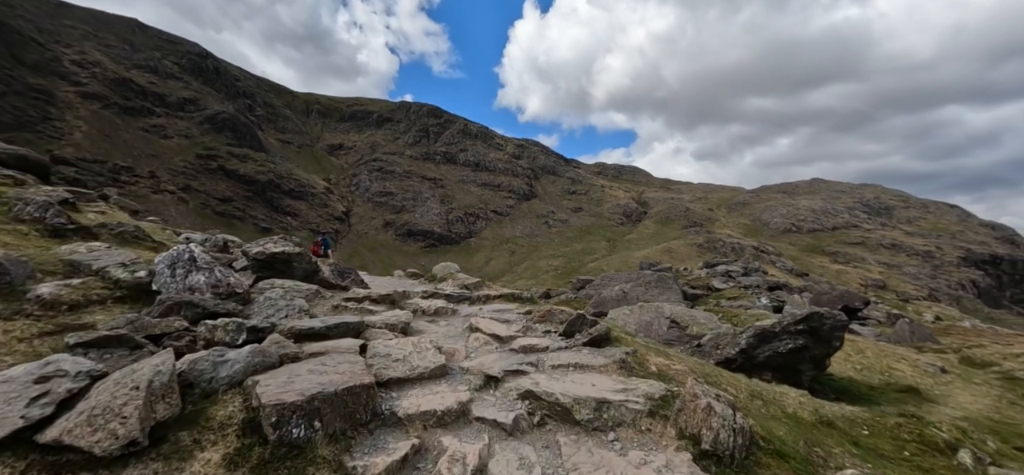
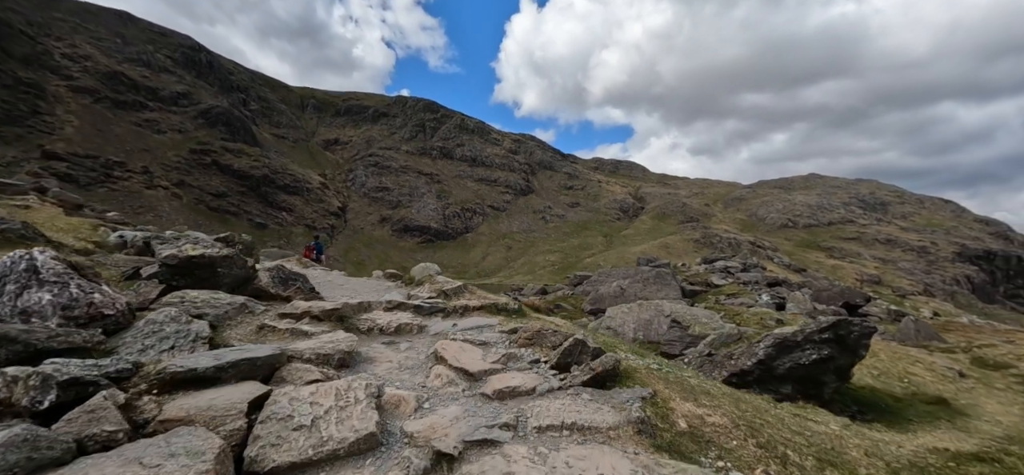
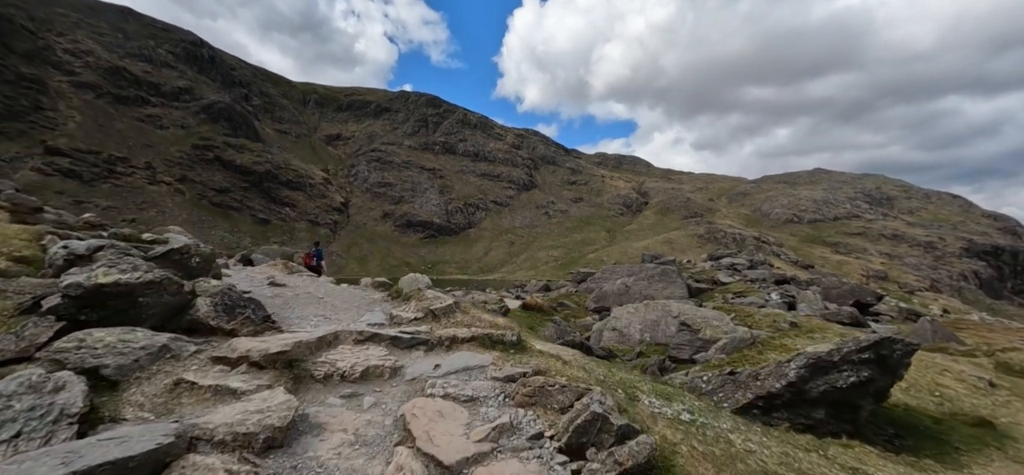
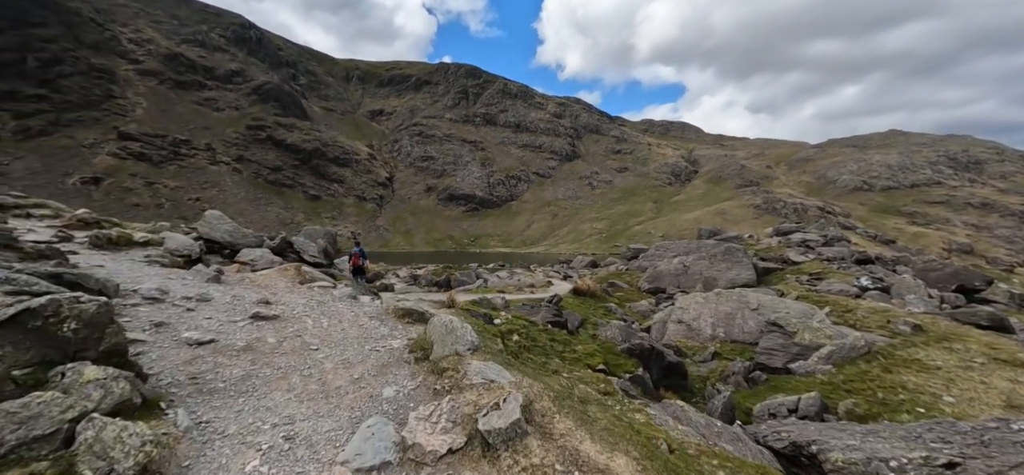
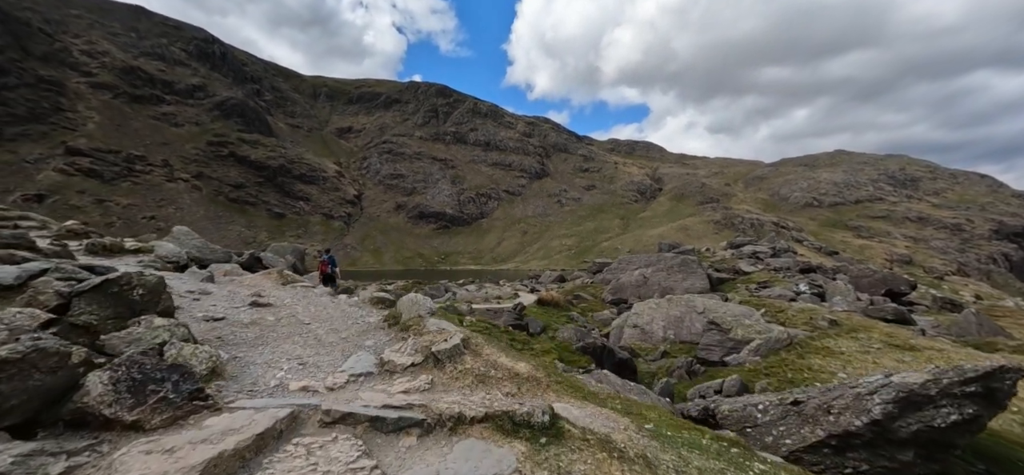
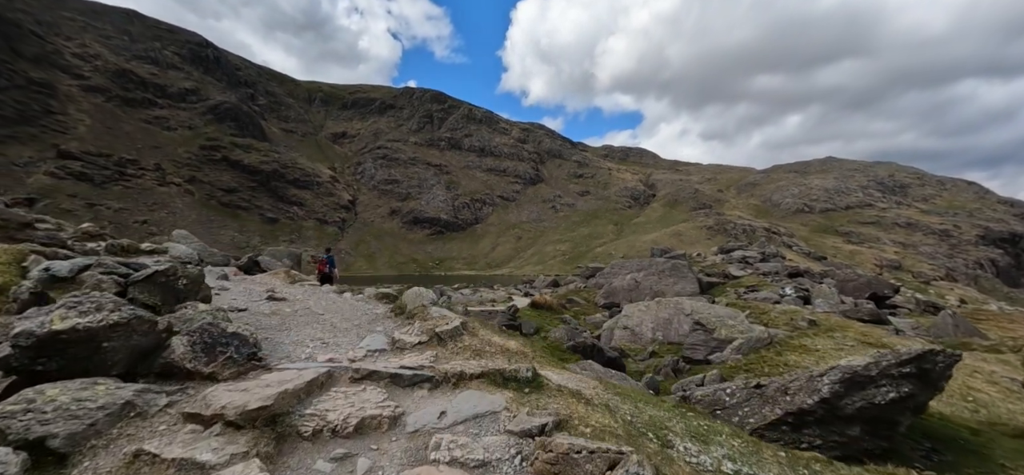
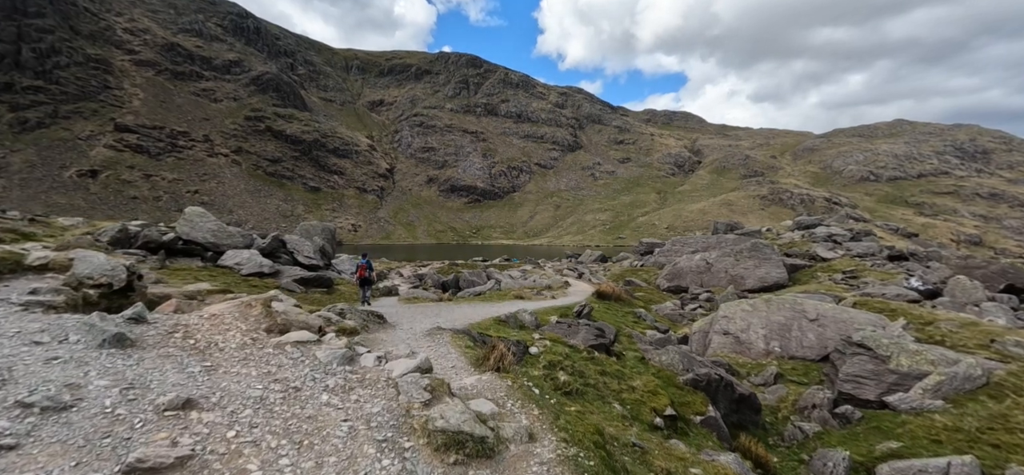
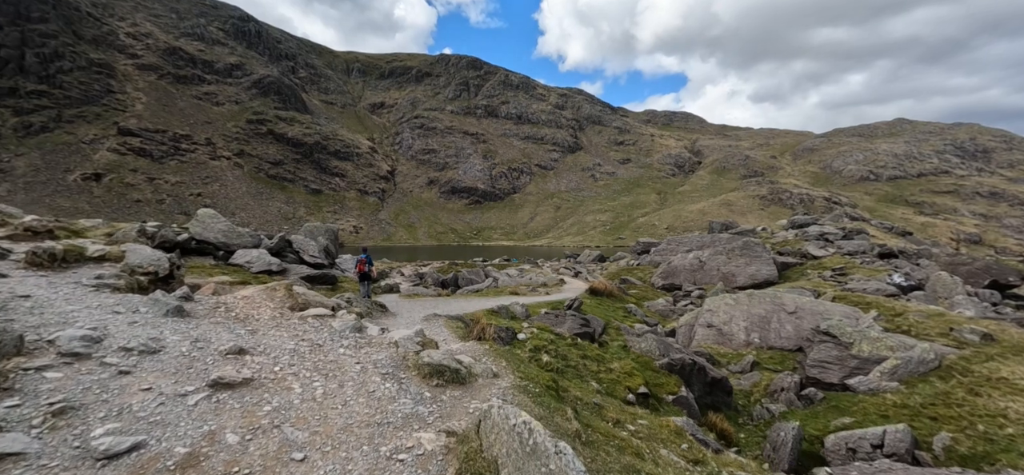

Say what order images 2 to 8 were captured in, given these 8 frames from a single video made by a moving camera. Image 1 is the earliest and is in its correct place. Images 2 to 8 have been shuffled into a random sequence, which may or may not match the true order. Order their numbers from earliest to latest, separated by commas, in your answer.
2, 3, 6, 5, 4, 8, 7
